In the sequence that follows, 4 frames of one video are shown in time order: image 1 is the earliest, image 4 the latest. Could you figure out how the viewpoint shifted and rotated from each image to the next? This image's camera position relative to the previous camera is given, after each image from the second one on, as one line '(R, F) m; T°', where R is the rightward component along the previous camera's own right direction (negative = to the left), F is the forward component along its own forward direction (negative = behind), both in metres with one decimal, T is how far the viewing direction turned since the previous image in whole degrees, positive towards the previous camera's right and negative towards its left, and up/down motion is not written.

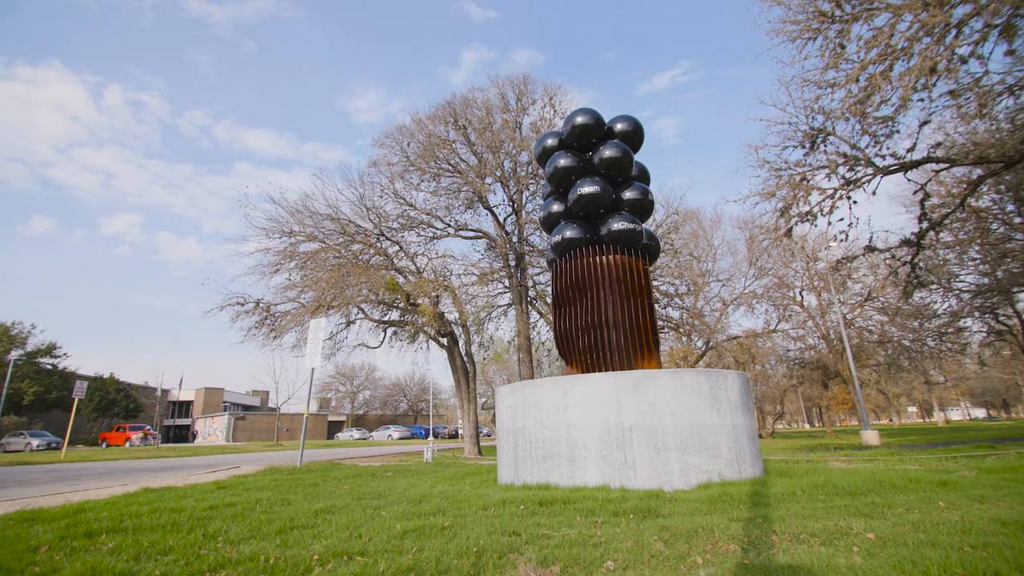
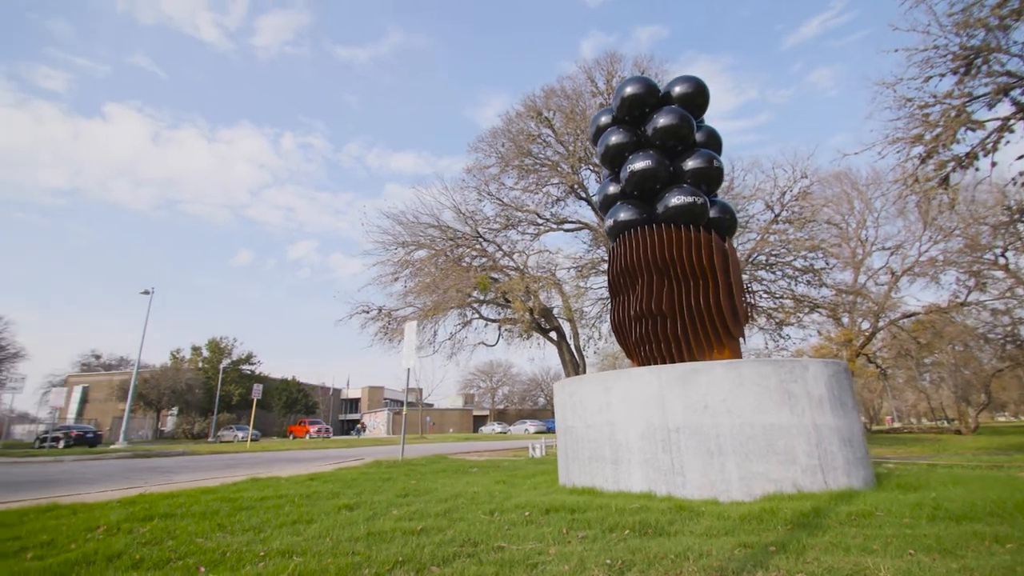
(+1.7, +0.6) m; -16°
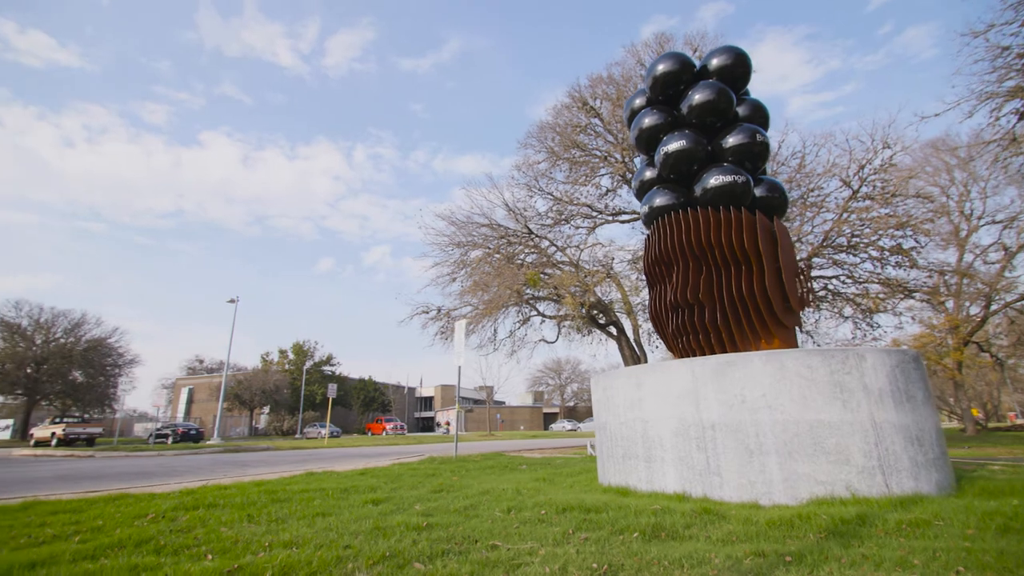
(+0.7, +0.2) m; -8°
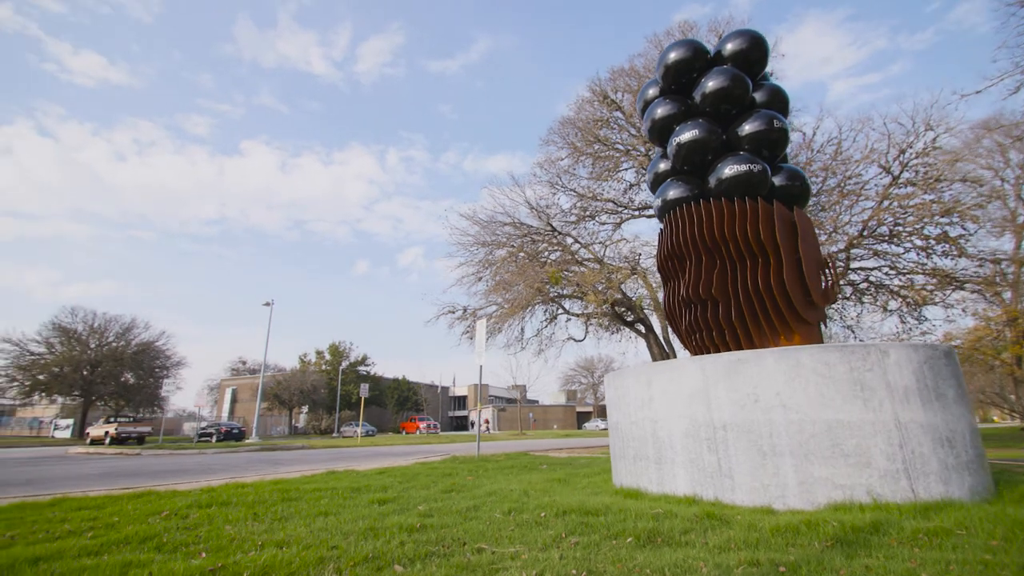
(+0.4, +0.1) m; -4°
